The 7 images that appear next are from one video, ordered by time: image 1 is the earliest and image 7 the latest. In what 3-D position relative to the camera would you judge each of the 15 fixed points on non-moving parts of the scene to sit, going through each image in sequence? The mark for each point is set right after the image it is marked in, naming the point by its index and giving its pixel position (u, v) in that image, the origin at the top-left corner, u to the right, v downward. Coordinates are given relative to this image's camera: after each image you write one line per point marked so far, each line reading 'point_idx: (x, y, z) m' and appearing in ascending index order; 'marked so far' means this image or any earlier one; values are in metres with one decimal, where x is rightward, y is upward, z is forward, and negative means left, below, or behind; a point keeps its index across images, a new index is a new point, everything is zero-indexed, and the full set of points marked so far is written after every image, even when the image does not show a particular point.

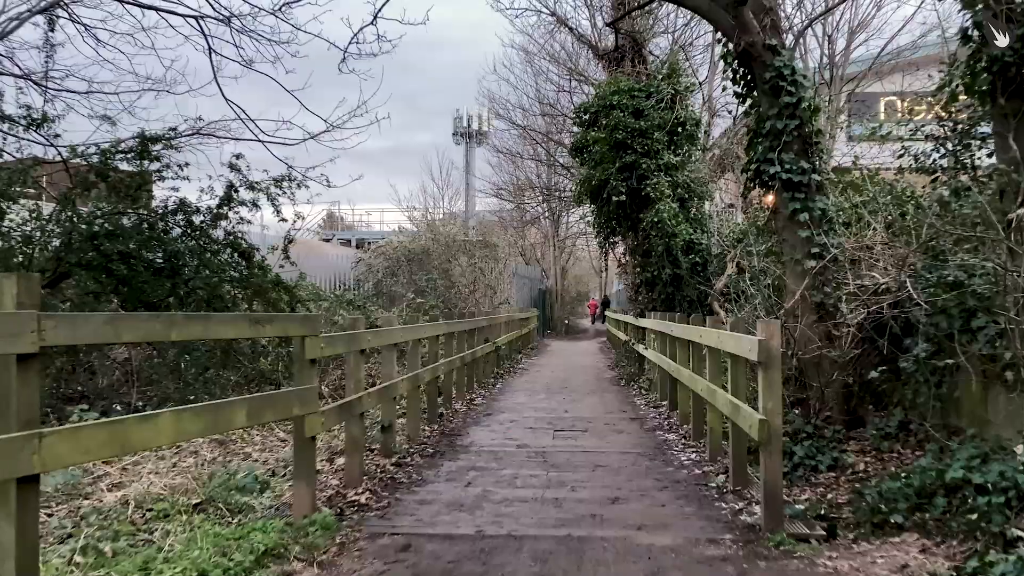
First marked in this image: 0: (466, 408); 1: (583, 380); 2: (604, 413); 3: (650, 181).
0: (-0.3, -0.8, +7.9) m
1: (+0.7, -0.9, +11.0) m
2: (+0.6, -0.8, +7.7) m
3: (+1.2, +1.0, +10.3) m
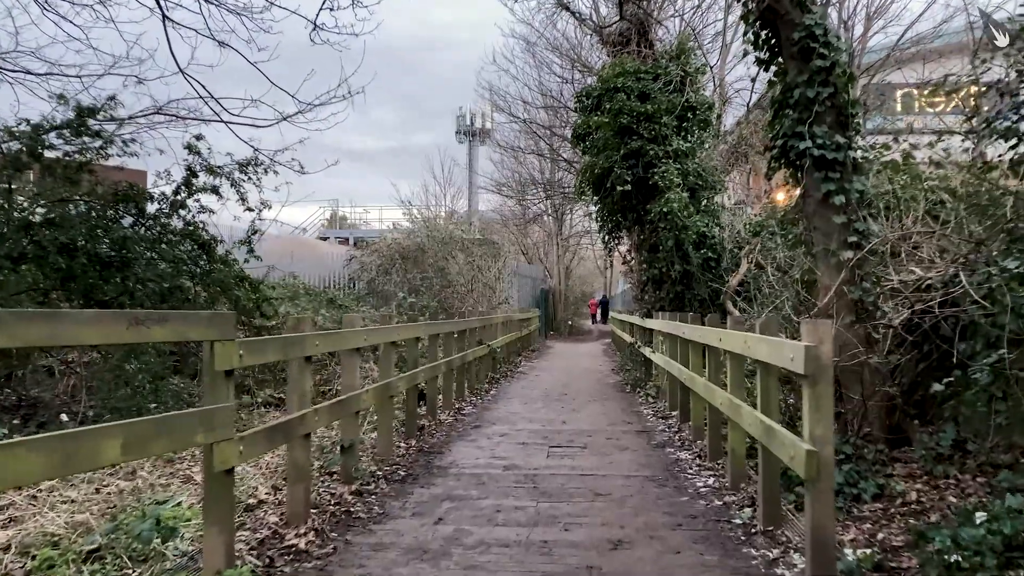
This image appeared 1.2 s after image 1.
0: (-0.4, -0.8, +7.1) m
1: (+0.6, -0.9, +10.2) m
2: (+0.6, -0.8, +6.8) m
3: (+1.2, +1.0, +9.4) m
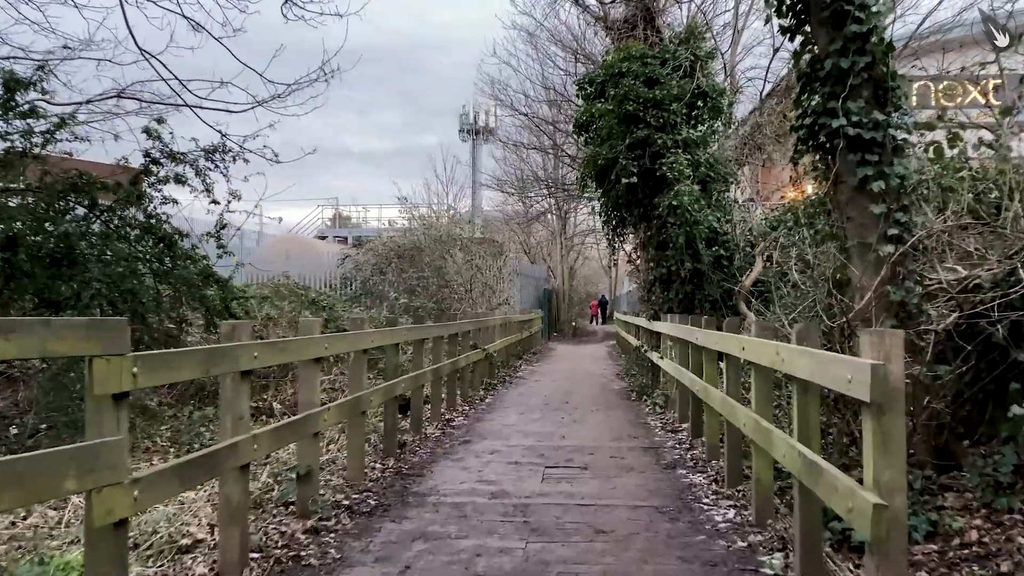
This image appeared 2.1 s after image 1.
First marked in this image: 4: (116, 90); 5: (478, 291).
0: (-0.4, -0.8, +6.4) m
1: (+0.6, -0.9, +9.5) m
2: (+0.5, -0.8, +6.1) m
3: (+1.2, +1.0, +8.8) m
4: (-2.5, +1.2, +7.2) m
5: (-0.5, 0.0, +17.4) m
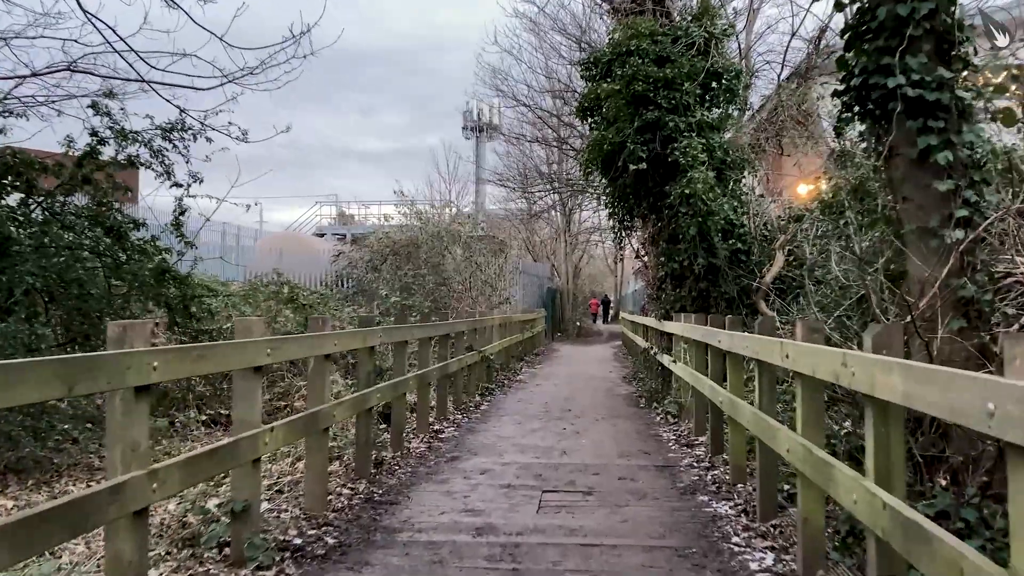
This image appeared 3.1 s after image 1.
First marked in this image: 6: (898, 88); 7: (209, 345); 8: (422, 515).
0: (-0.4, -0.8, +5.7) m
1: (+0.6, -0.8, +8.8) m
2: (+0.5, -0.8, +5.4) m
3: (+1.2, +1.0, +8.0) m
4: (-2.5, +1.3, +6.4) m
5: (-0.5, 0.0, +16.7) m
6: (+1.2, +0.6, +3.7) m
7: (-0.7, -0.1, +2.8) m
8: (-0.3, -0.8, +3.9) m
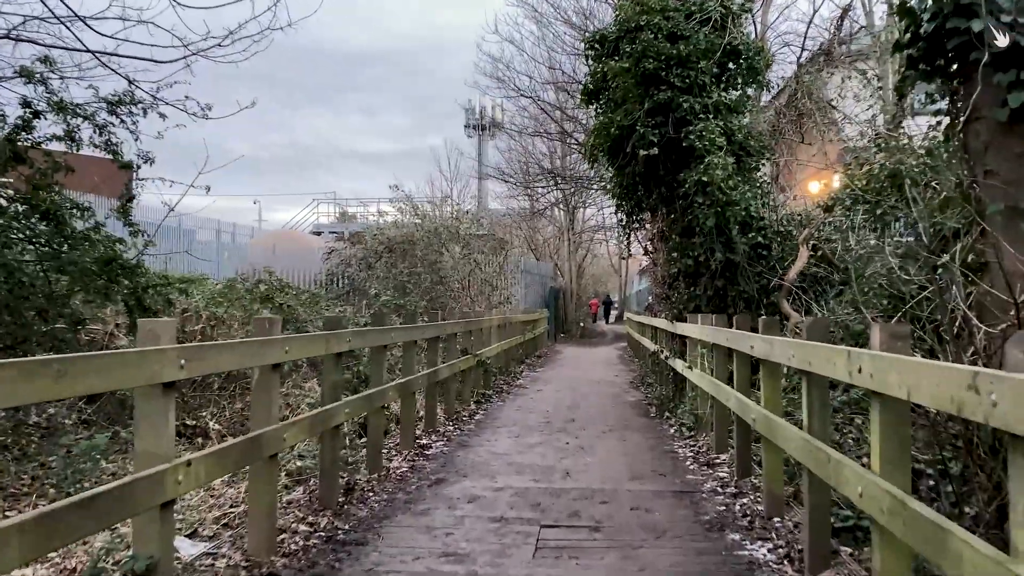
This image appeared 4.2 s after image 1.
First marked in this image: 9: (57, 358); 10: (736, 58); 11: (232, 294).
0: (-0.5, -0.8, +5.0) m
1: (+0.6, -0.8, +8.1) m
2: (+0.5, -0.8, +4.7) m
3: (+1.1, +1.0, +7.3) m
4: (-2.5, +1.3, +5.7) m
5: (-0.5, 0.0, +16.0) m
6: (+1.2, +0.7, +3.0) m
7: (-0.8, -0.1, +2.0) m
8: (-0.3, -0.8, +3.2) m
9: (-0.8, -0.1, +2.0) m
10: (+1.5, +1.6, +7.7) m
11: (-1.8, 0.0, +7.4) m
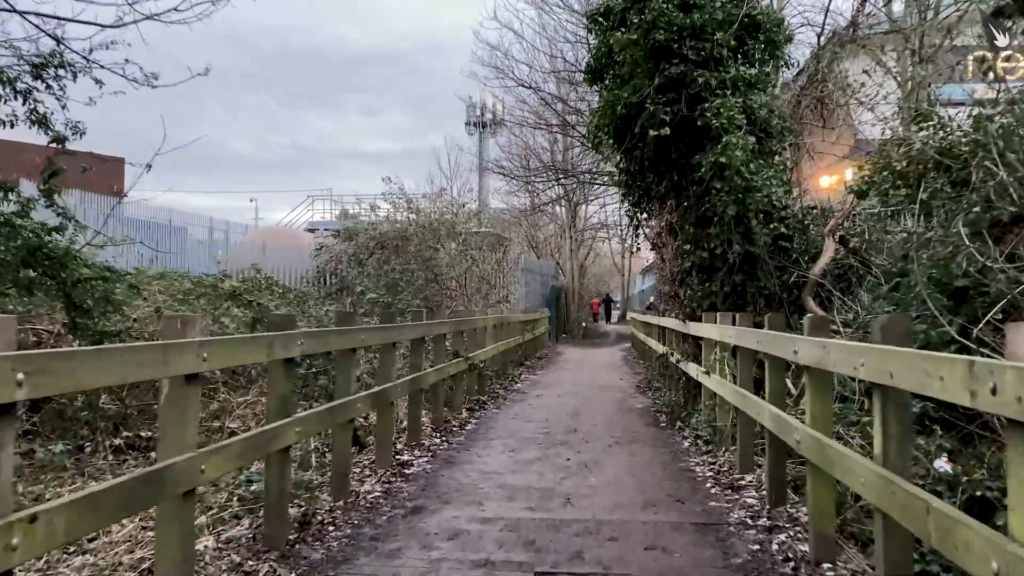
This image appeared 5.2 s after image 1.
0: (-0.5, -0.7, +4.3) m
1: (+0.6, -0.8, +7.3) m
2: (+0.4, -0.8, +4.0) m
3: (+1.1, +1.0, +6.6) m
4: (-2.5, +1.3, +5.0) m
5: (-0.5, 0.0, +15.2) m
6: (+1.2, +0.7, +2.3) m
7: (-0.8, -0.1, +1.3) m
8: (-0.4, -0.7, +2.5) m
9: (-0.8, -0.1, +1.2) m
10: (+1.5, +1.6, +7.0) m
11: (-1.8, 0.0, +6.7) m
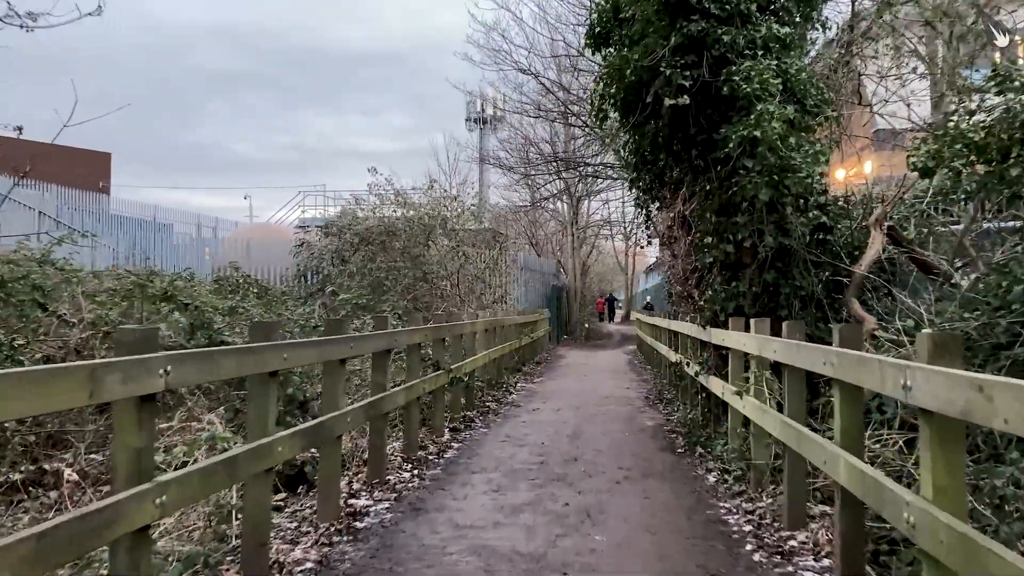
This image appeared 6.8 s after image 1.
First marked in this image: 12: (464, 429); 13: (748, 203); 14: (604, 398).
0: (-0.5, -0.7, +3.2) m
1: (+0.5, -0.8, +6.3) m
2: (+0.4, -0.8, +2.9) m
3: (+1.1, +1.0, +5.5) m
4: (-2.6, +1.3, +3.9) m
5: (-0.5, 0.0, +14.2) m
6: (+1.1, +0.7, +1.2) m
7: (-0.9, -0.1, +0.3) m
8: (-0.4, -0.7, +1.4) m
9: (-0.9, -0.1, +0.2) m
10: (+1.4, +1.6, +5.9) m
11: (-1.9, 0.0, +5.6) m
12: (-0.3, -0.8, +6.6) m
13: (+1.1, +0.4, +5.4) m
14: (+0.7, -0.9, +8.9) m
